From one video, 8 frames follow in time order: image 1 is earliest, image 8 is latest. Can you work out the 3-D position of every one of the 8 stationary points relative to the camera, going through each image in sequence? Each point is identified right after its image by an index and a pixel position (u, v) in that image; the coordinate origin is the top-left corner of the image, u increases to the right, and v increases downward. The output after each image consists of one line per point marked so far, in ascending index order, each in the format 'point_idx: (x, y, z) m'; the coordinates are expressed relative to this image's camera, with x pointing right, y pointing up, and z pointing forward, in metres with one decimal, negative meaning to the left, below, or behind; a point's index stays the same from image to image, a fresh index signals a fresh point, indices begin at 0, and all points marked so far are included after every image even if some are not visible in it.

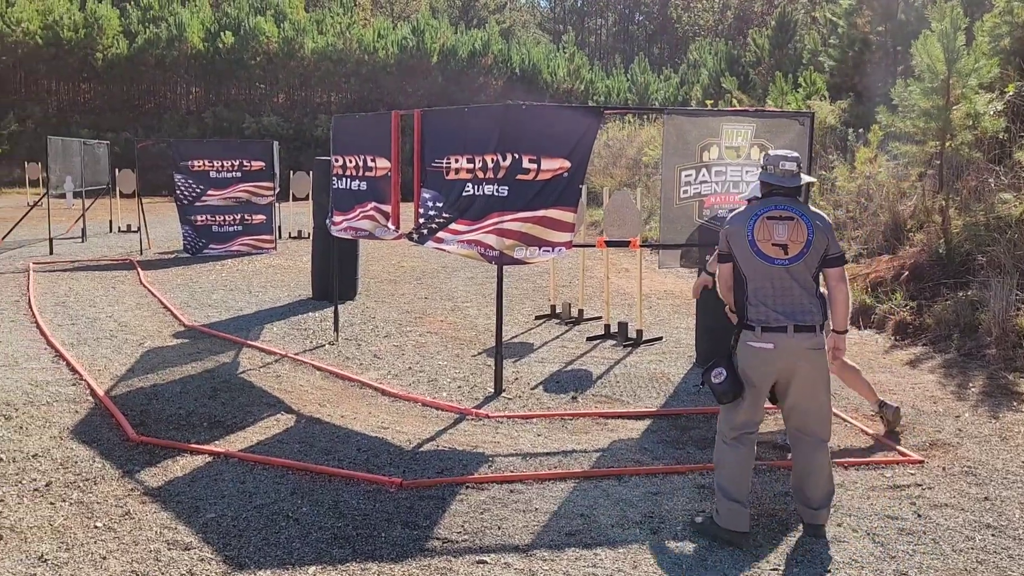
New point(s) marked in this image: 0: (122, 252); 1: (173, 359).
0: (-7.7, +0.7, +16.4) m
1: (-3.1, -0.6, +7.4) m
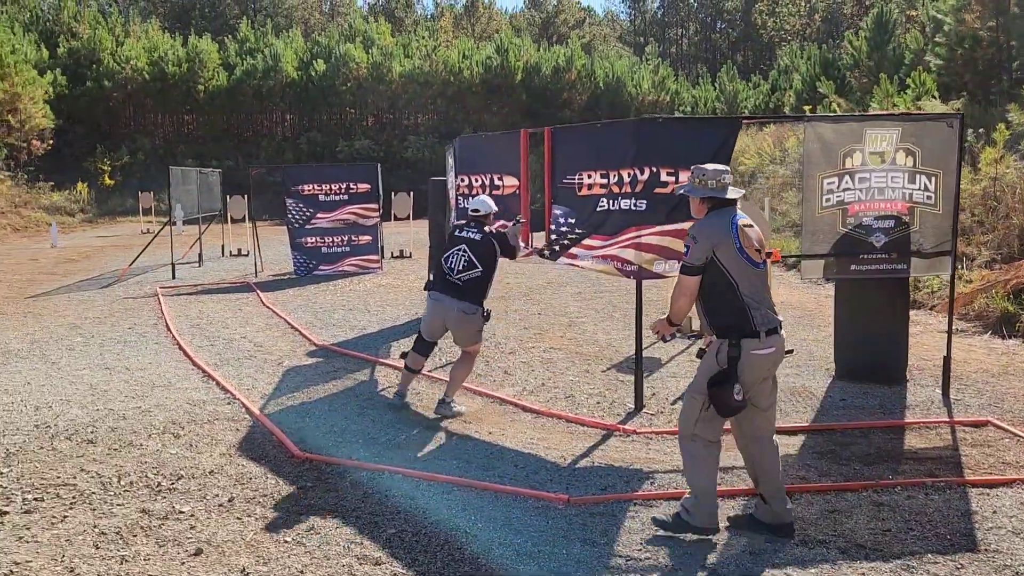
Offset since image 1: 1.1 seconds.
0: (-5.6, +0.2, +17.1) m
1: (-1.9, -0.8, +7.6) m
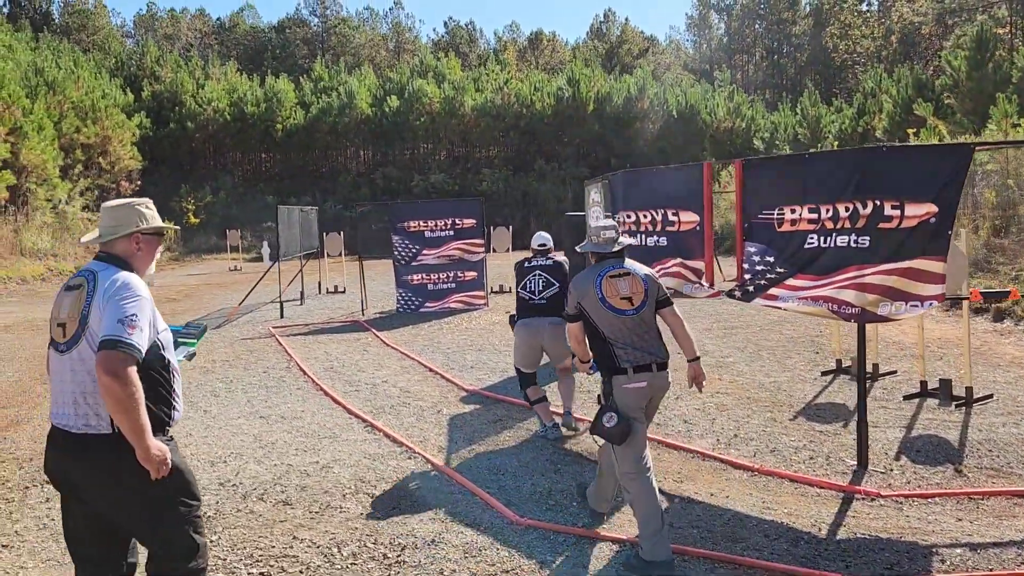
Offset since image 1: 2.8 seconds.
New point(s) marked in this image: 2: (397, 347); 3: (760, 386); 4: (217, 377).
0: (-3.4, -0.5, +16.9) m
1: (-0.3, -1.2, +7.2) m
2: (-1.7, -0.8, +12.0) m
3: (+2.6, -1.0, +8.7) m
4: (-3.6, -1.1, +10.3) m
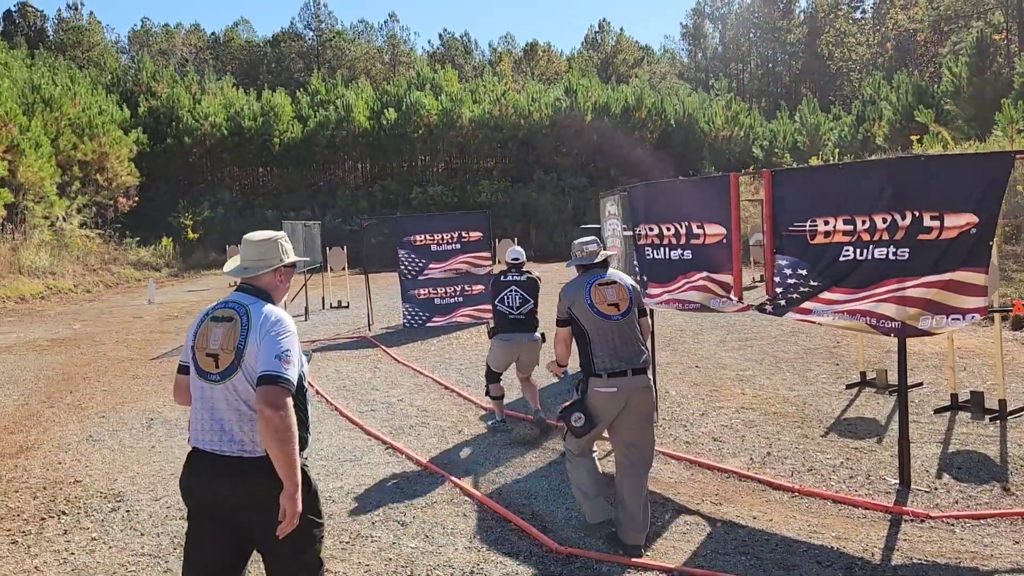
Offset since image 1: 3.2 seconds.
0: (-3.3, -0.8, +16.8) m
1: (-0.1, -1.4, +7.1) m
2: (-1.5, -1.1, +11.8) m
3: (+2.8, -1.1, +8.5) m
4: (-3.4, -1.3, +10.1) m
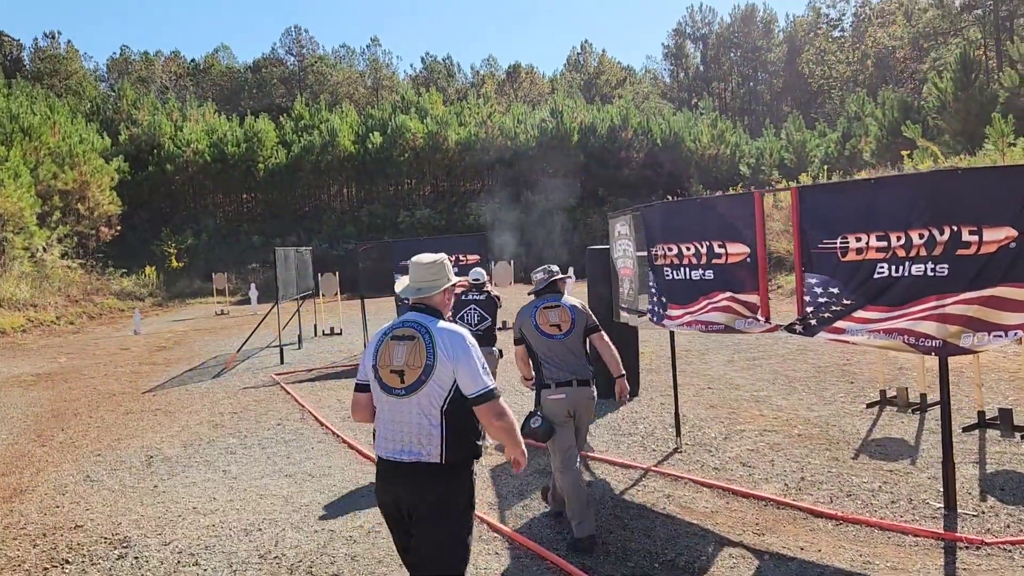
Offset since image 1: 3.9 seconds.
0: (-3.3, -1.3, +16.4) m
1: (+0.1, -1.6, +6.8) m
2: (-1.4, -1.4, +11.5) m
3: (+2.9, -1.3, +8.3) m
4: (-3.3, -1.7, +9.8) m
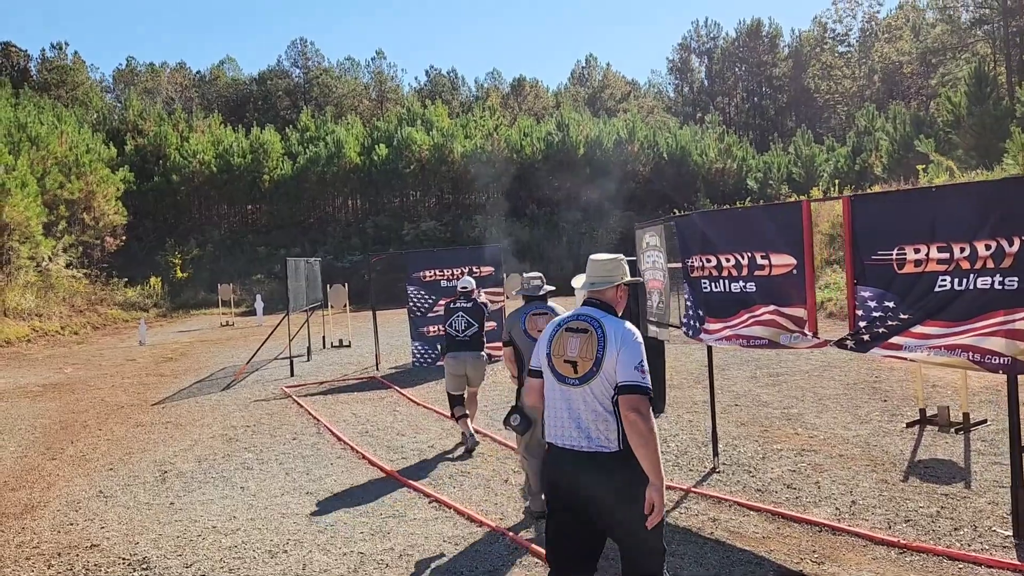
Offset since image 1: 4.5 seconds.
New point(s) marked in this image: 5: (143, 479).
0: (-3.0, -1.6, +16.1) m
1: (+0.3, -1.7, +6.5) m
2: (-1.1, -1.6, +11.2) m
3: (+3.2, -1.5, +8.0) m
4: (-3.1, -1.8, +9.4) m
5: (-3.6, -1.9, +8.1) m
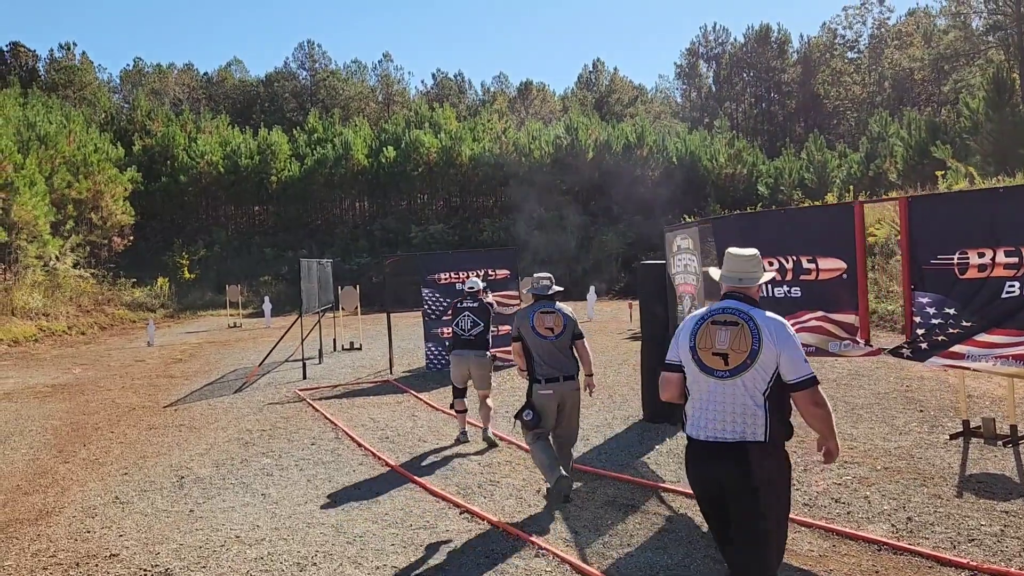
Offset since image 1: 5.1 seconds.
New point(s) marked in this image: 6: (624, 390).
0: (-2.7, -1.6, +15.9) m
1: (+0.6, -1.7, +6.2) m
2: (-0.8, -1.6, +10.9) m
3: (+3.5, -1.5, +7.8) m
4: (-2.8, -1.8, +9.2) m
5: (-3.3, -1.9, +7.9) m
6: (+1.6, -1.5, +12.0) m
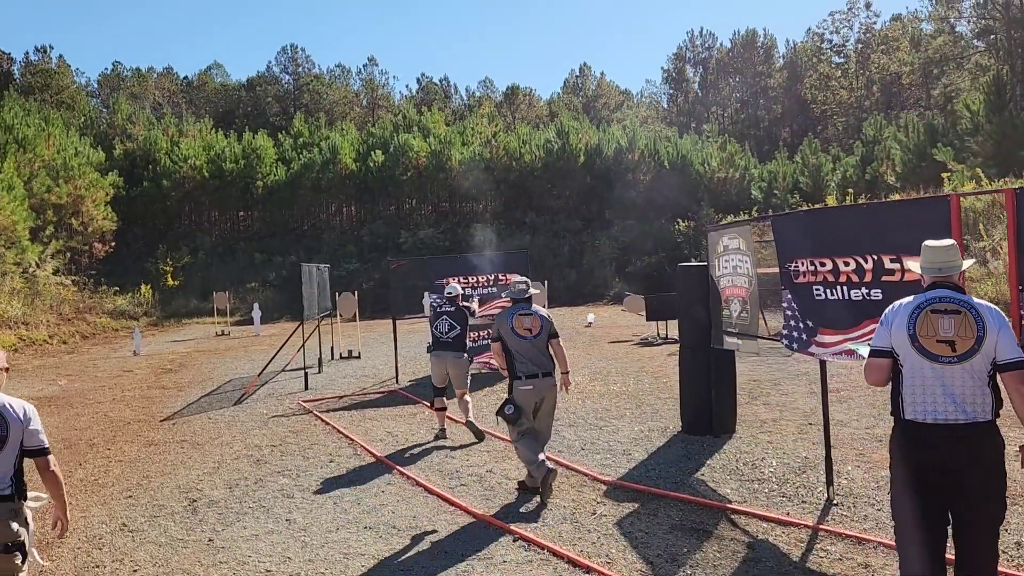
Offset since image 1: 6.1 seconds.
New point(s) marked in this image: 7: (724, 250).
0: (-2.5, -1.7, +15.2) m
1: (+1.0, -1.7, +5.6) m
2: (-0.5, -1.7, +10.3) m
3: (+3.8, -1.5, +7.2) m
4: (-2.4, -1.8, +8.5) m
5: (-3.0, -1.9, +7.2) m
6: (+1.9, -1.5, +11.4) m
7: (+2.1, +0.4, +8.2) m
